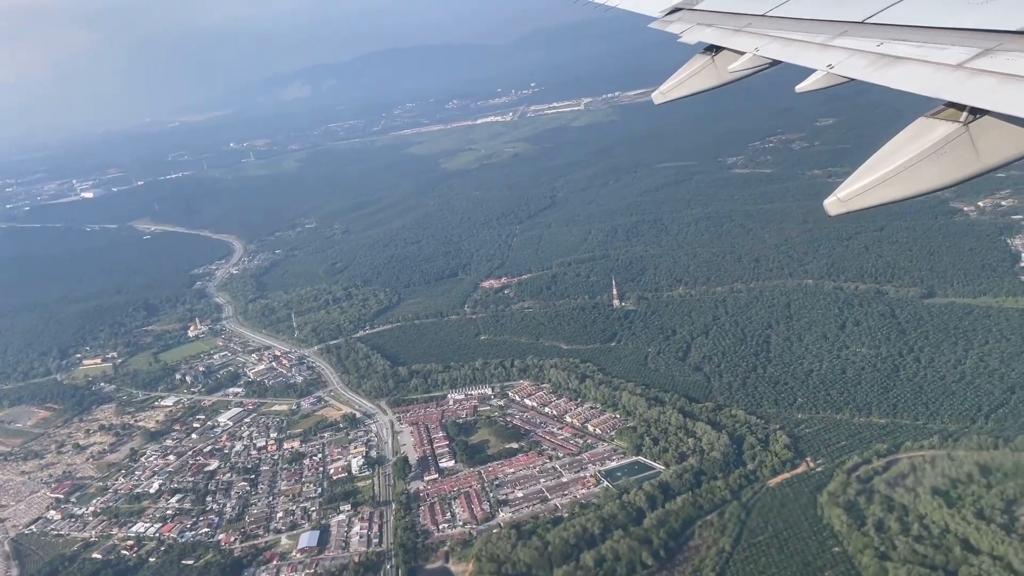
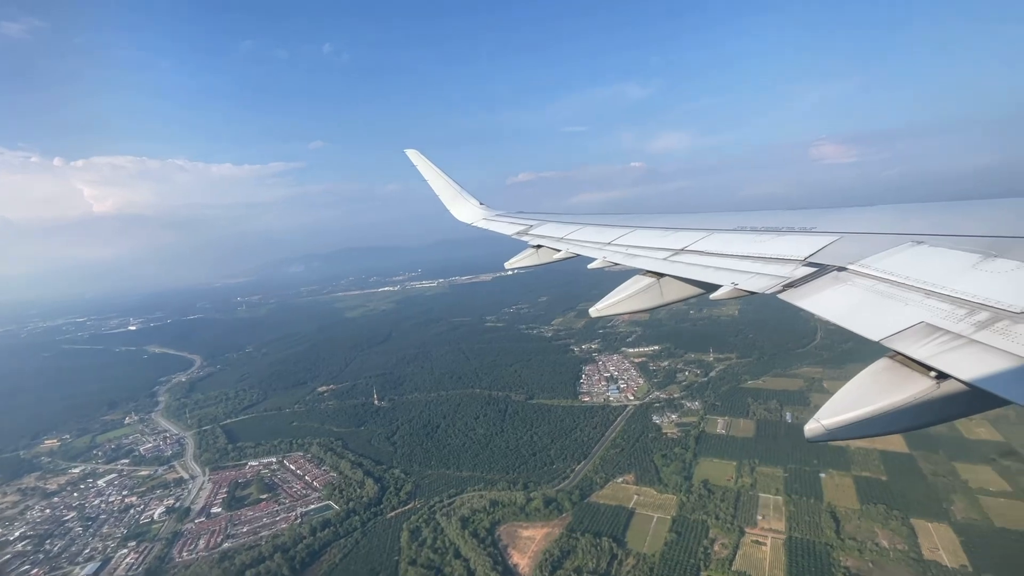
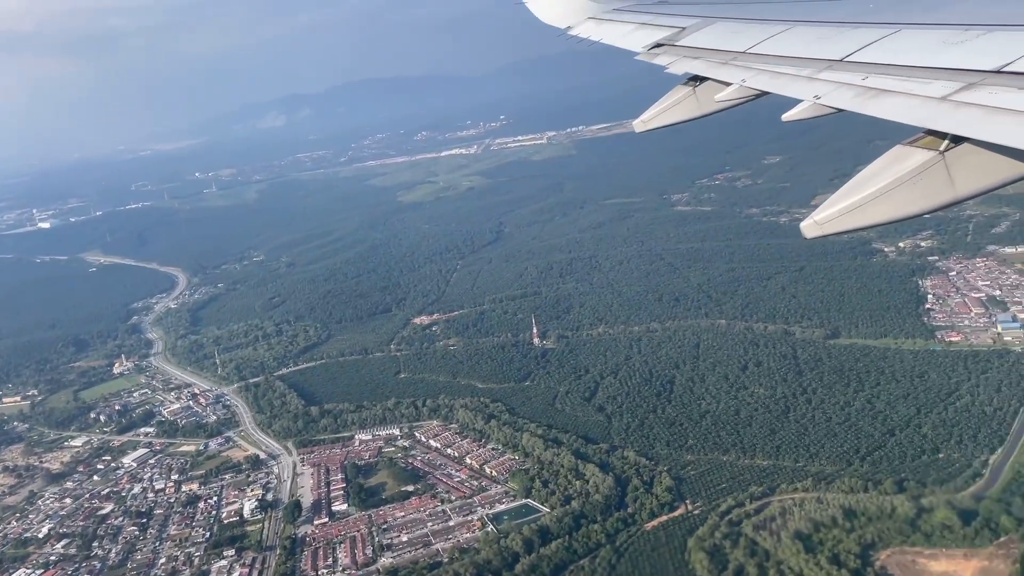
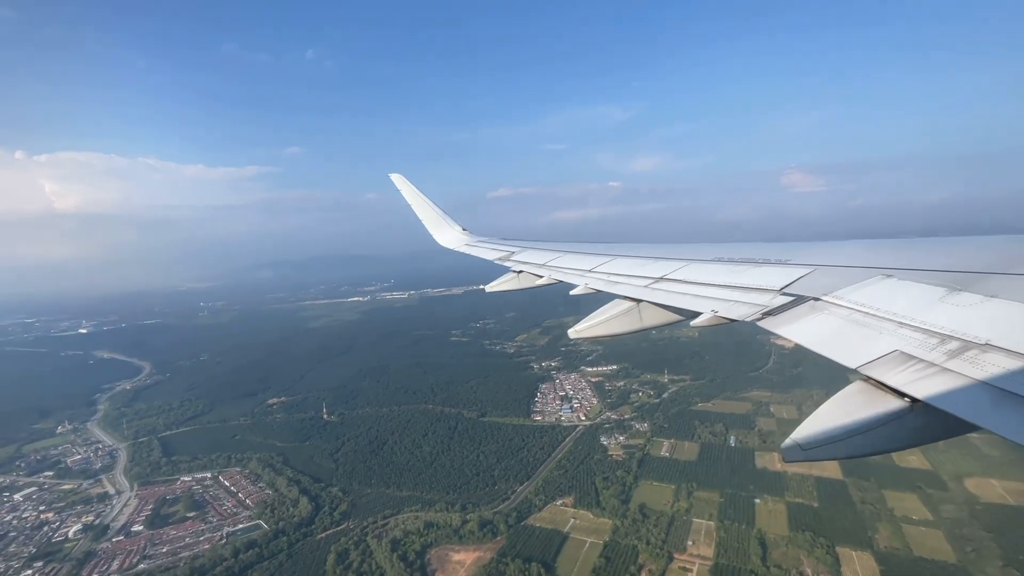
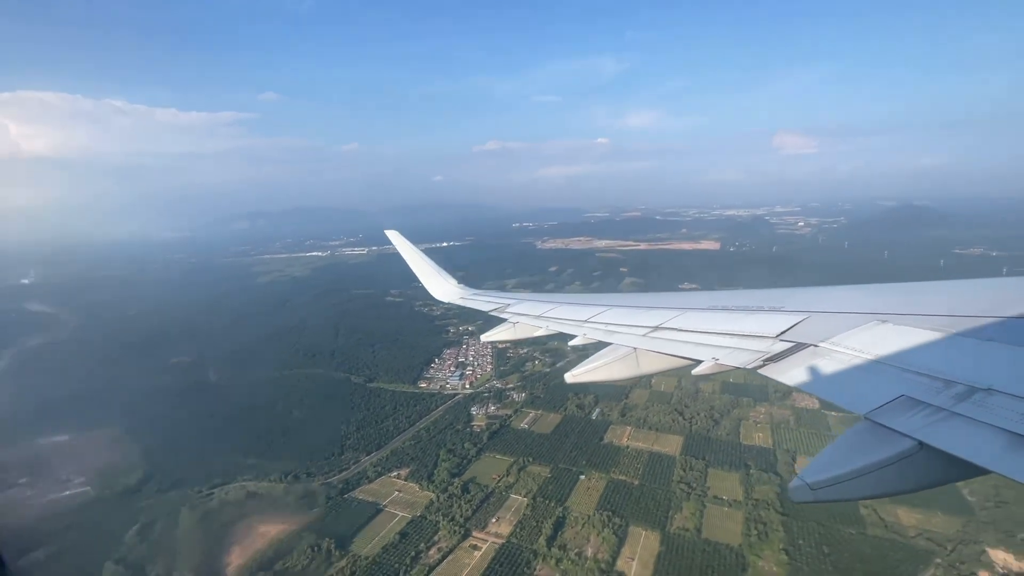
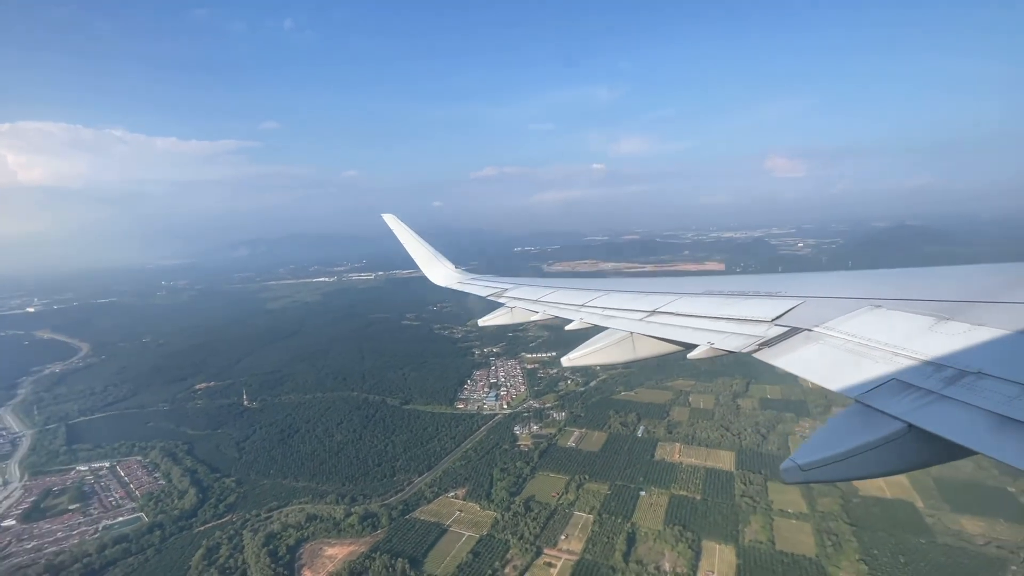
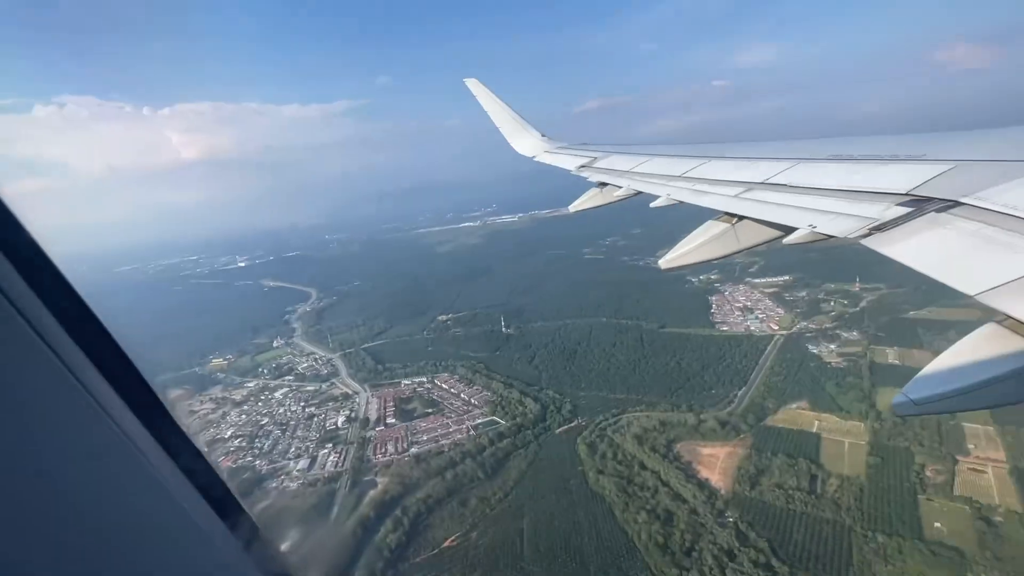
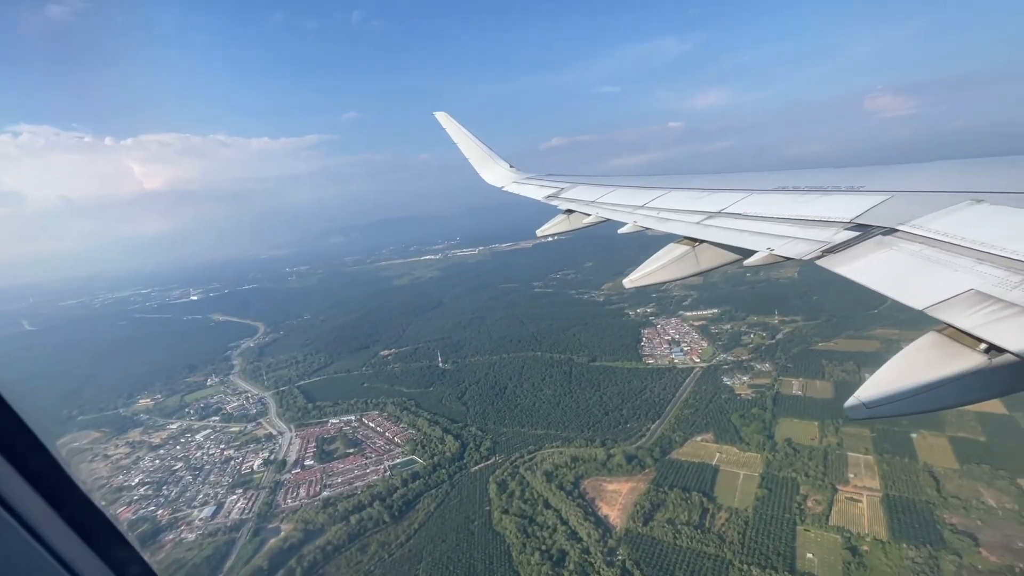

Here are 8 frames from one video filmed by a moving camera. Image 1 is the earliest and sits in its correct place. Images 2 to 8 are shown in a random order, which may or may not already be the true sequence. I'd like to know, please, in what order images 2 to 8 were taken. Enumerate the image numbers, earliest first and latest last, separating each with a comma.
3, 7, 8, 2, 4, 6, 5
